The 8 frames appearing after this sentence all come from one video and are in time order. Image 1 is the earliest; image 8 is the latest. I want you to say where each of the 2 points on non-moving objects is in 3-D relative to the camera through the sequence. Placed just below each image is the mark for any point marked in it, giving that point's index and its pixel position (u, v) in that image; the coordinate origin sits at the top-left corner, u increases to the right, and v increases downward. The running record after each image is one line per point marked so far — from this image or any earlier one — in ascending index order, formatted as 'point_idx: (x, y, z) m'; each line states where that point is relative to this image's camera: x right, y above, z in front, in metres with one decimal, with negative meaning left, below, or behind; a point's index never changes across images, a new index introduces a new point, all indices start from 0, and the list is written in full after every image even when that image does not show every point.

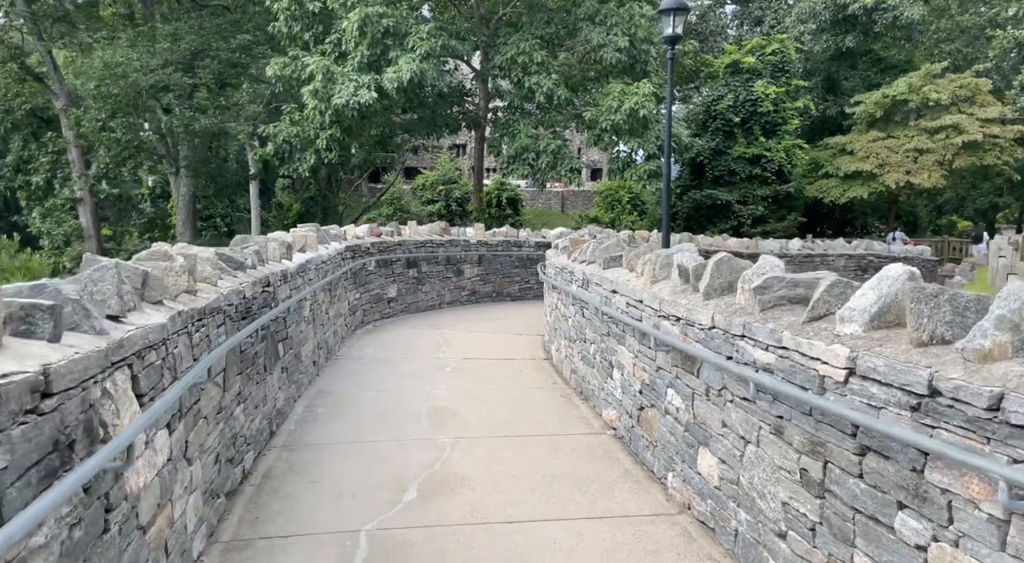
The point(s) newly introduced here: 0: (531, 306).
0: (+0.3, -0.4, +12.0) m
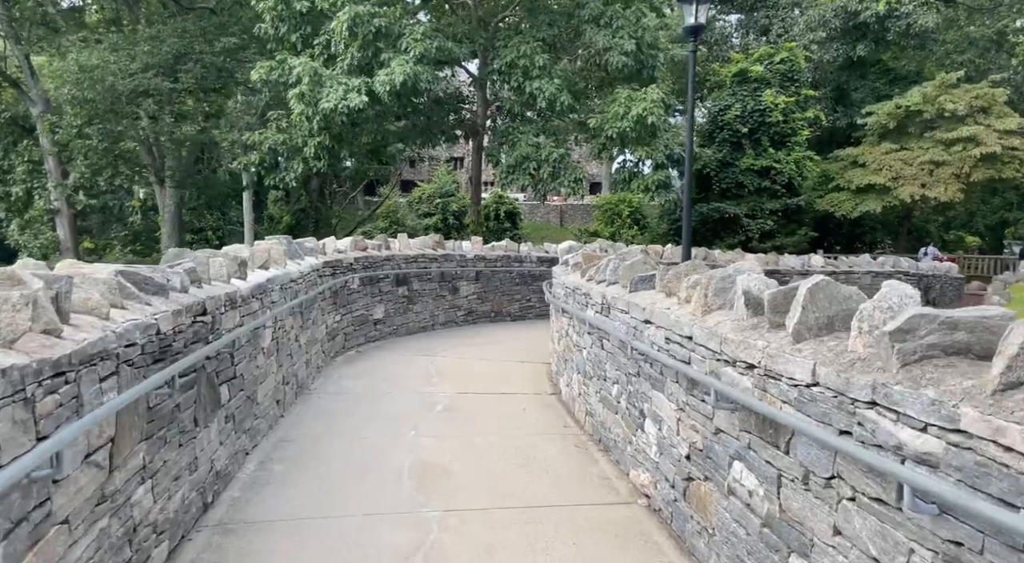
0: (+0.3, -0.7, +11.0) m
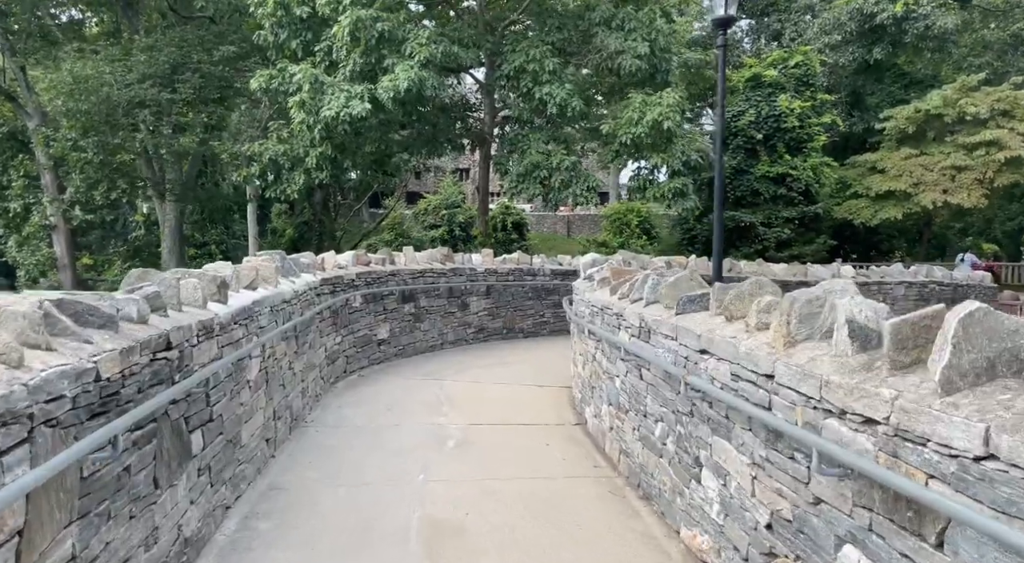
0: (+0.5, -0.8, +10.3) m
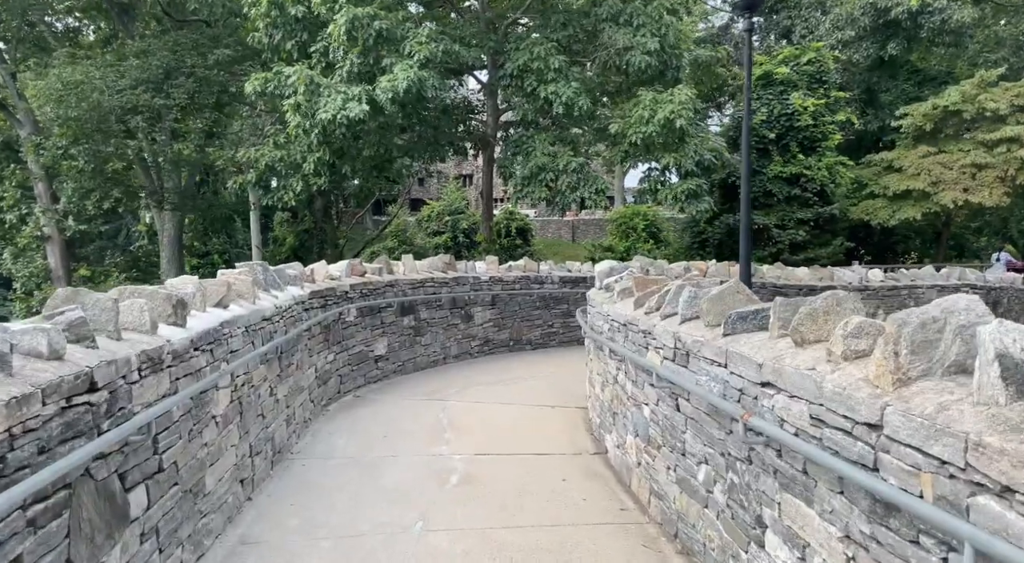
0: (+0.6, -1.0, +9.7) m
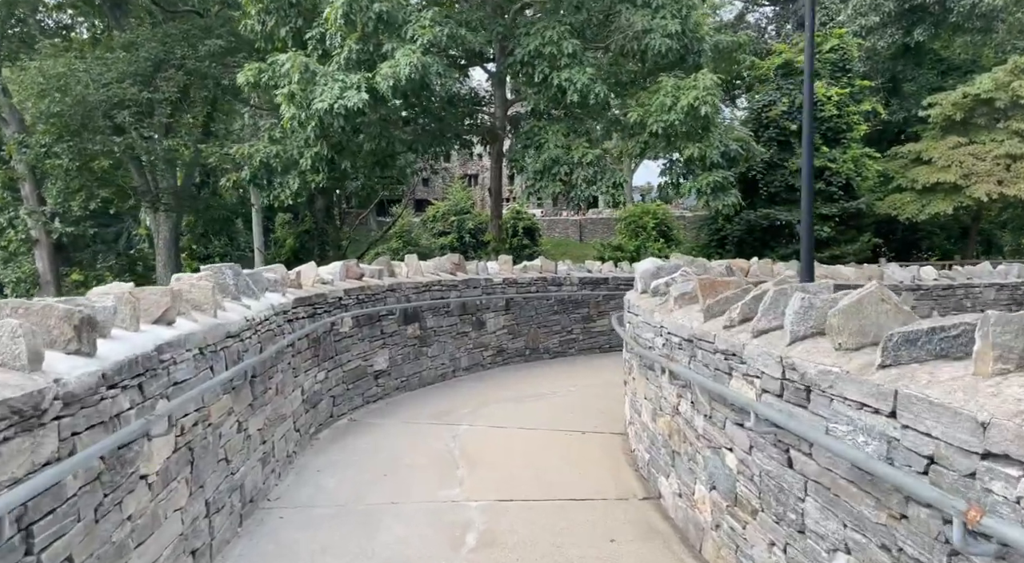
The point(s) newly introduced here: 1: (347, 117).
0: (+0.8, -1.0, +8.7) m
1: (-2.6, +2.6, +12.3) m
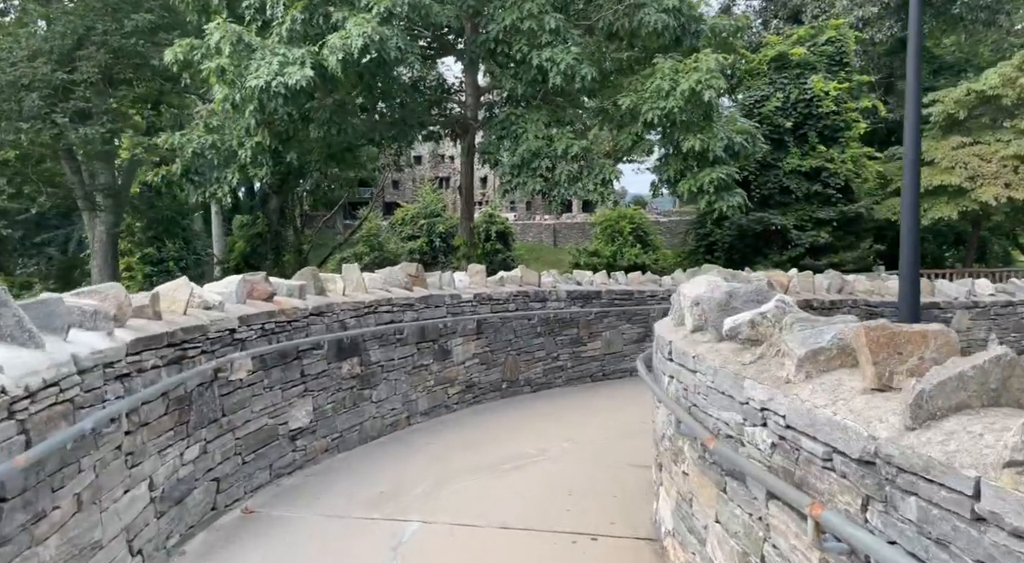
0: (+0.5, -1.1, +6.9) m
1: (-2.9, +2.4, +10.4) m
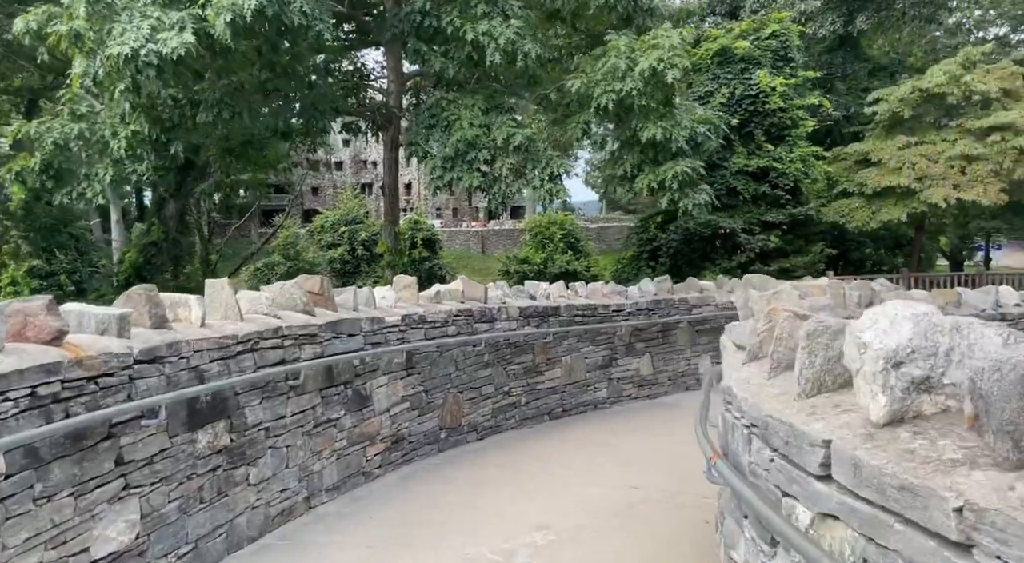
0: (+0.1, -1.2, +5.3) m
1: (-3.7, +2.3, +8.5) m
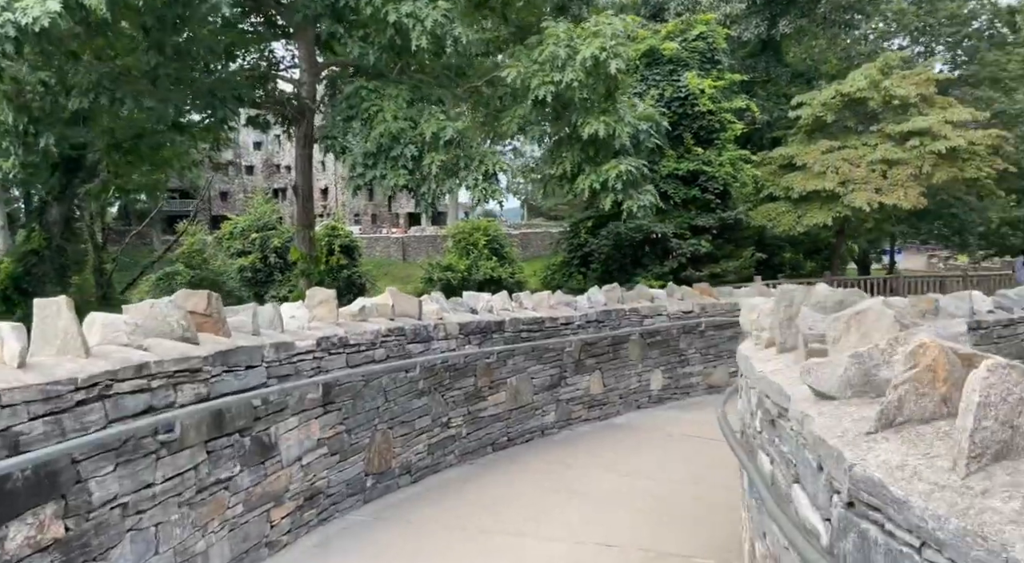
0: (-0.2, -1.3, +4.3) m
1: (-4.3, +2.1, +7.2) m
